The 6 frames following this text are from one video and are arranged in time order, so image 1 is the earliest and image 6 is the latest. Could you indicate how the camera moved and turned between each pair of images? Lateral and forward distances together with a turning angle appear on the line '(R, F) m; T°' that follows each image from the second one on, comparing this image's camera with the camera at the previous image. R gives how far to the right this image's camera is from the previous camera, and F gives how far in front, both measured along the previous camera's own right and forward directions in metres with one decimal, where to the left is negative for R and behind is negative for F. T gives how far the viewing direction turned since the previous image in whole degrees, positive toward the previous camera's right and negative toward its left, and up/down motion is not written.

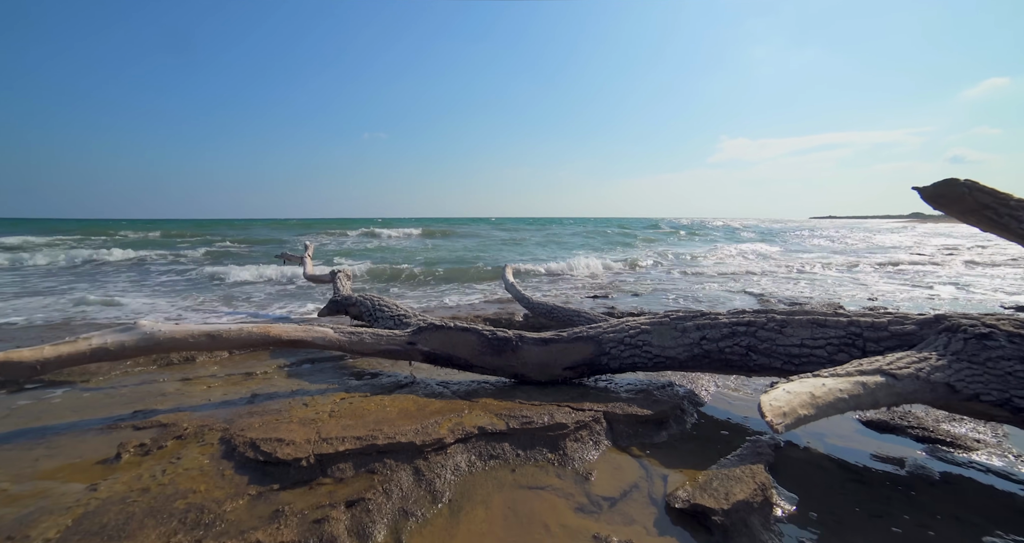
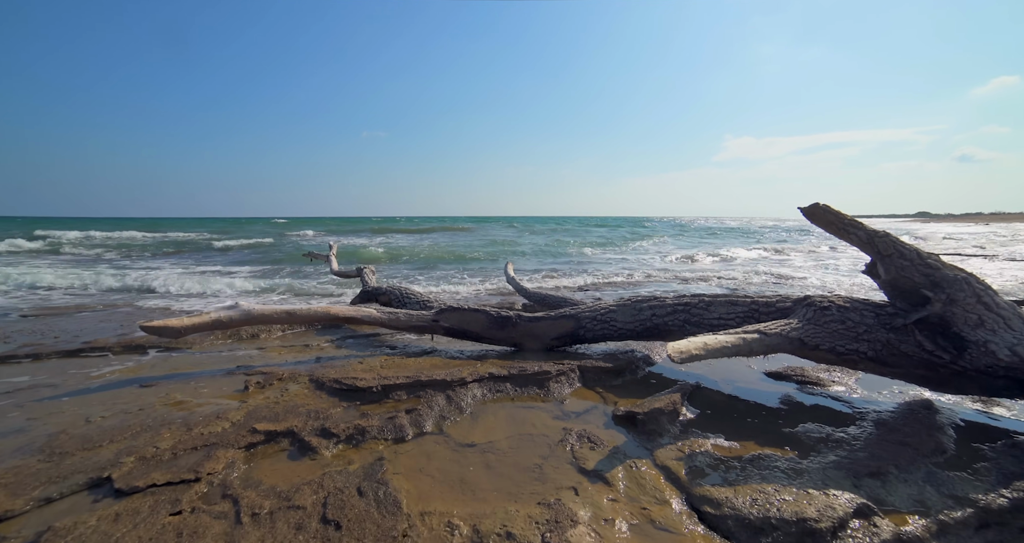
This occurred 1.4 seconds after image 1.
(0.0, -1.0) m; 0°
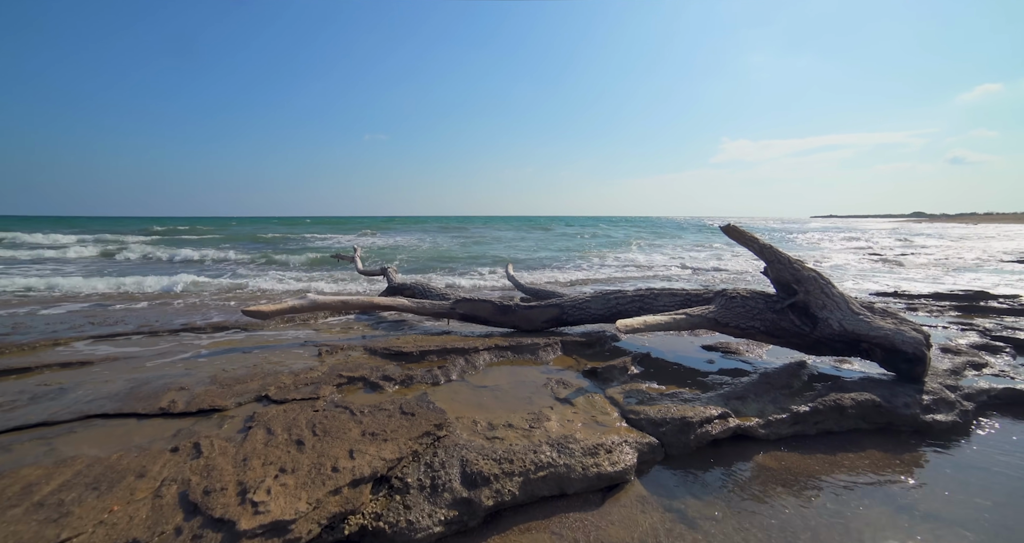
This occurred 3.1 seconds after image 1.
(0.0, -1.2) m; 0°
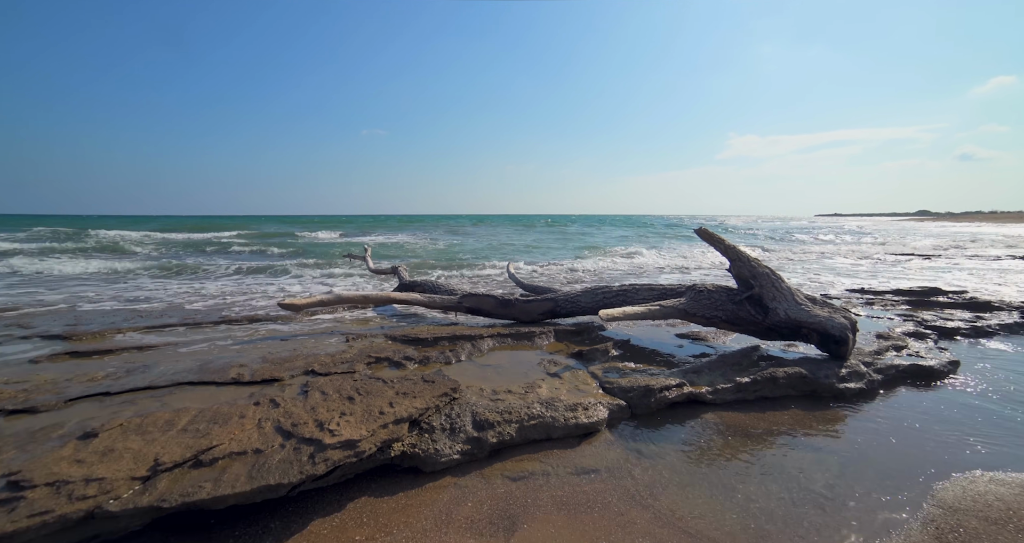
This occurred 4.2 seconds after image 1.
(0.0, -0.7) m; 0°
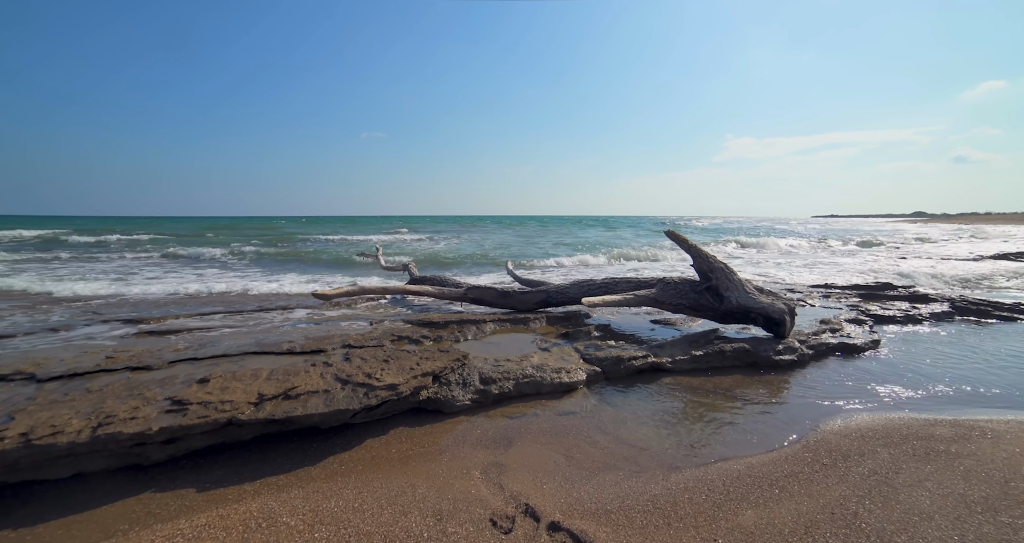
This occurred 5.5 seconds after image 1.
(0.0, -0.9) m; 0°
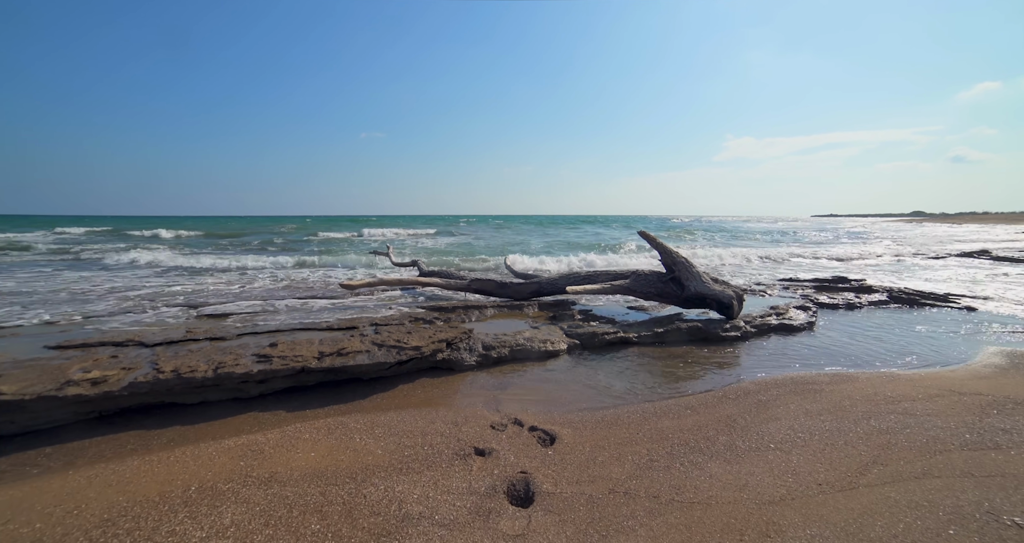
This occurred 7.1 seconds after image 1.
(0.0, -1.0) m; 0°
